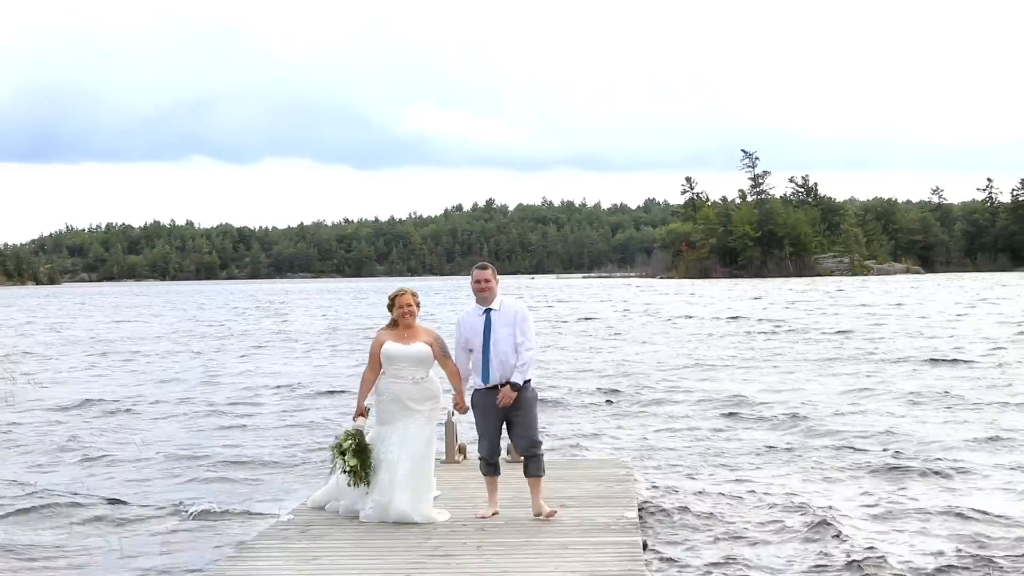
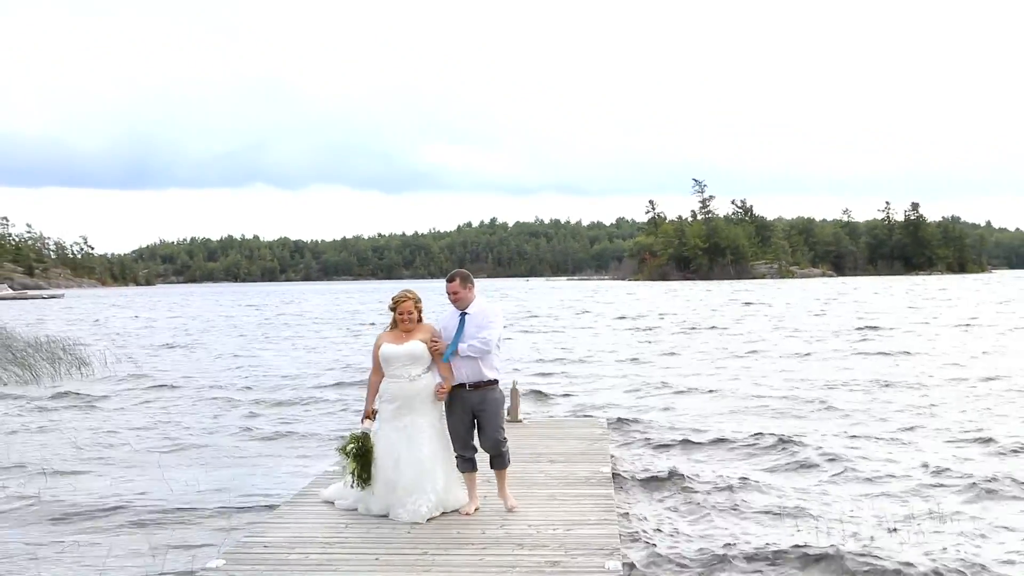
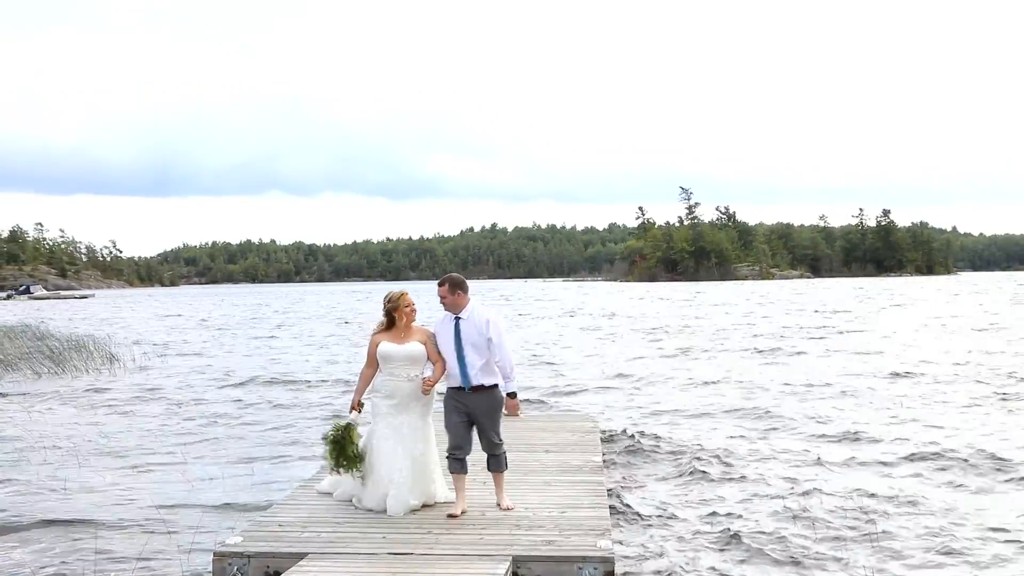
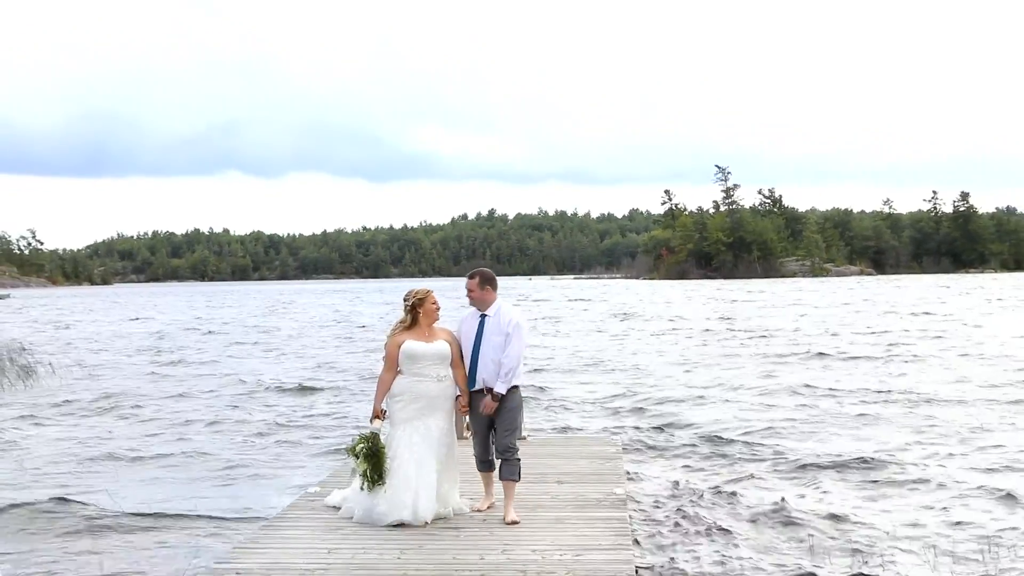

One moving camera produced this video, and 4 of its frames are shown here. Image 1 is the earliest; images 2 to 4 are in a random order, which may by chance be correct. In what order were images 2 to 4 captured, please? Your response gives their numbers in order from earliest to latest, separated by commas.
4, 2, 3
